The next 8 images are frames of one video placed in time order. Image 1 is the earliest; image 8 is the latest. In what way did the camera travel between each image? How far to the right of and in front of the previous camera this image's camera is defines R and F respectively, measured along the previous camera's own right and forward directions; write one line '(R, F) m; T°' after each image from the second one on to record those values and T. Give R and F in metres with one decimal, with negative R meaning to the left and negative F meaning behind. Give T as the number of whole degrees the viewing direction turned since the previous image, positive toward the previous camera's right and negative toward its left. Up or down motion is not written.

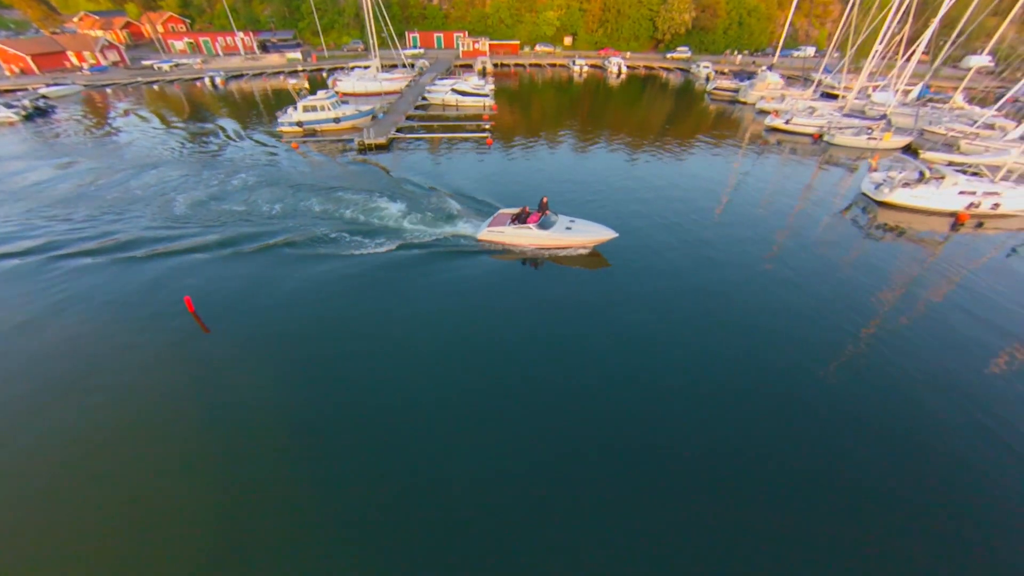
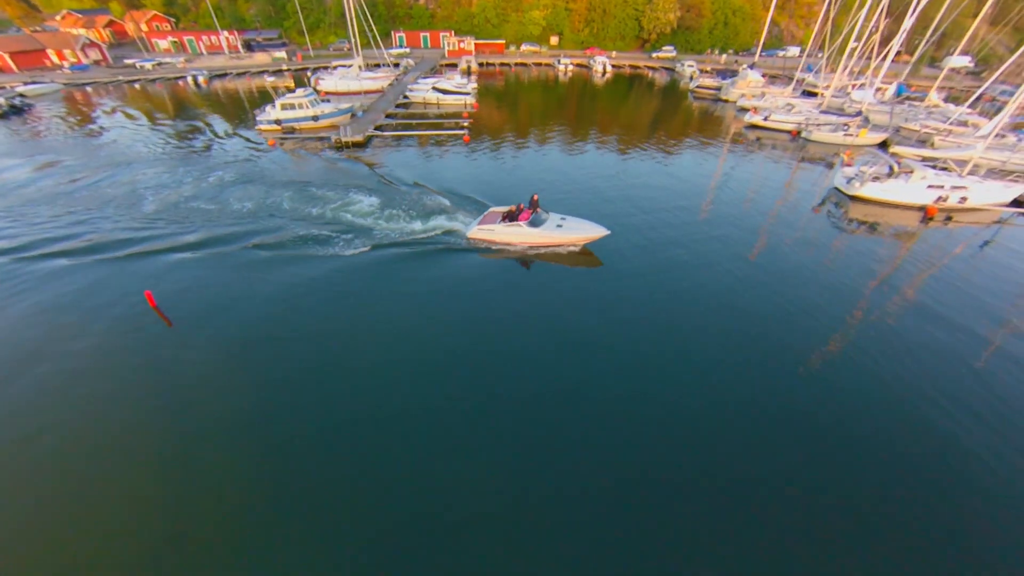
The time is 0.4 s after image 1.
(+0.8, +0.1) m; +1°
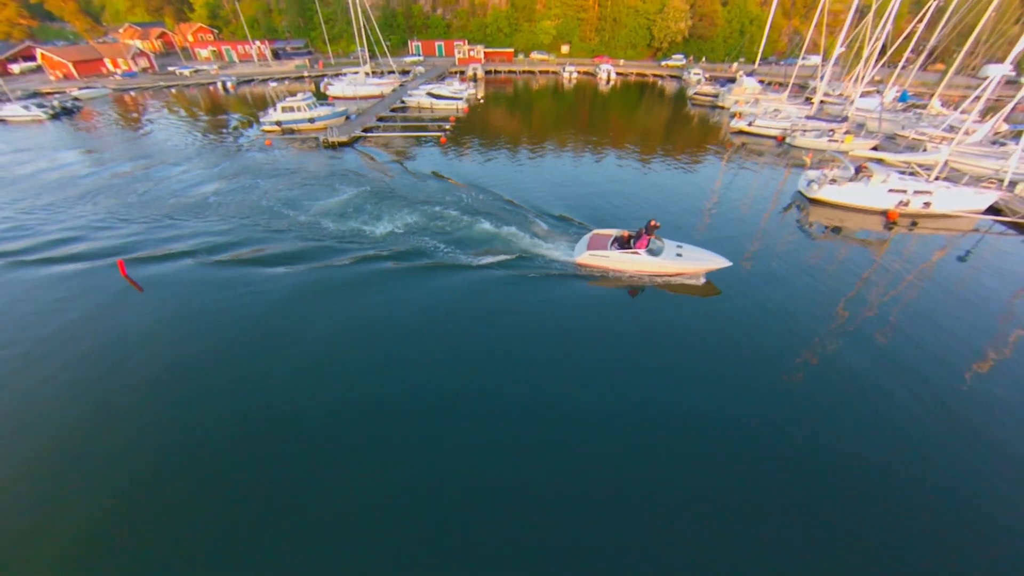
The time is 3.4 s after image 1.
(+3.1, -0.3) m; -4°
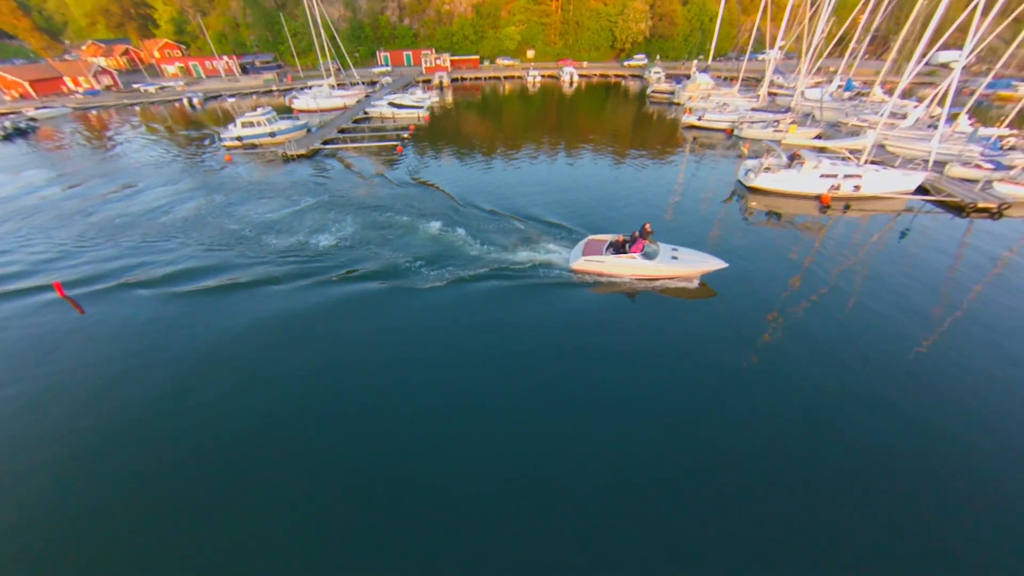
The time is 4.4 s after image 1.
(+1.5, -0.3) m; +1°
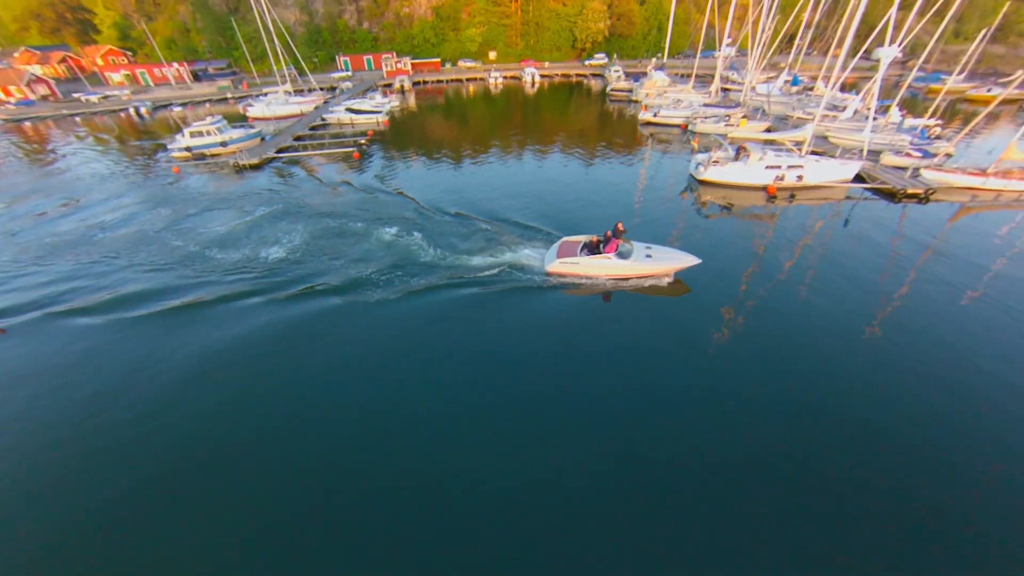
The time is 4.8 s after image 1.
(+0.7, 0.0) m; +3°
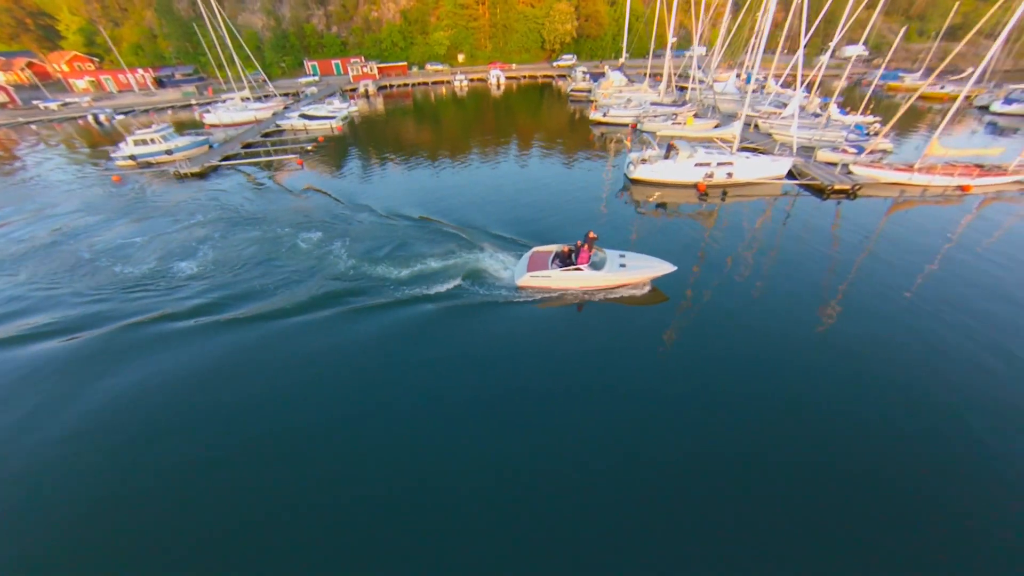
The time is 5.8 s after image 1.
(+2.4, +0.2) m; +1°
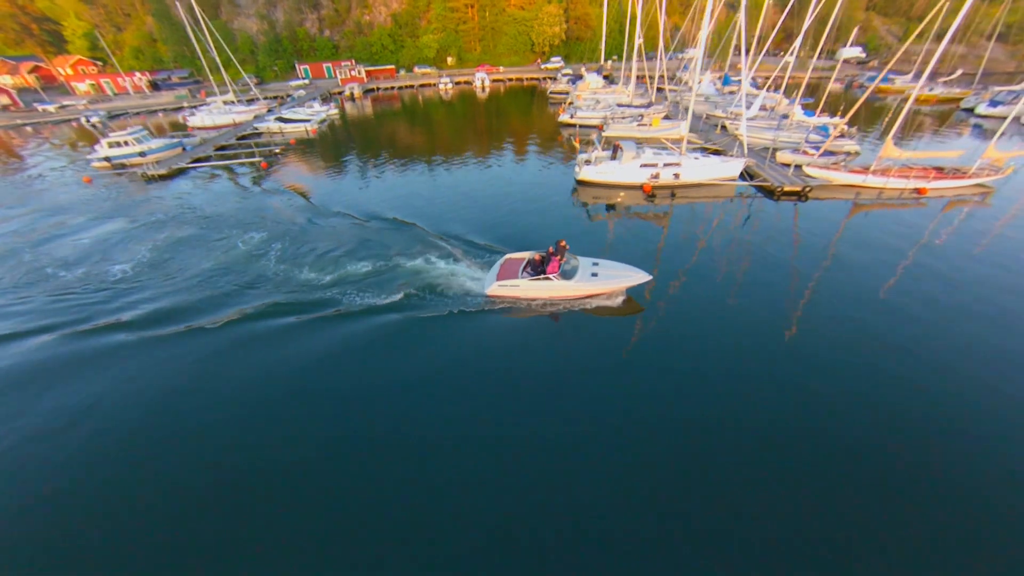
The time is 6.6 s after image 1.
(+2.6, +0.3) m; -1°
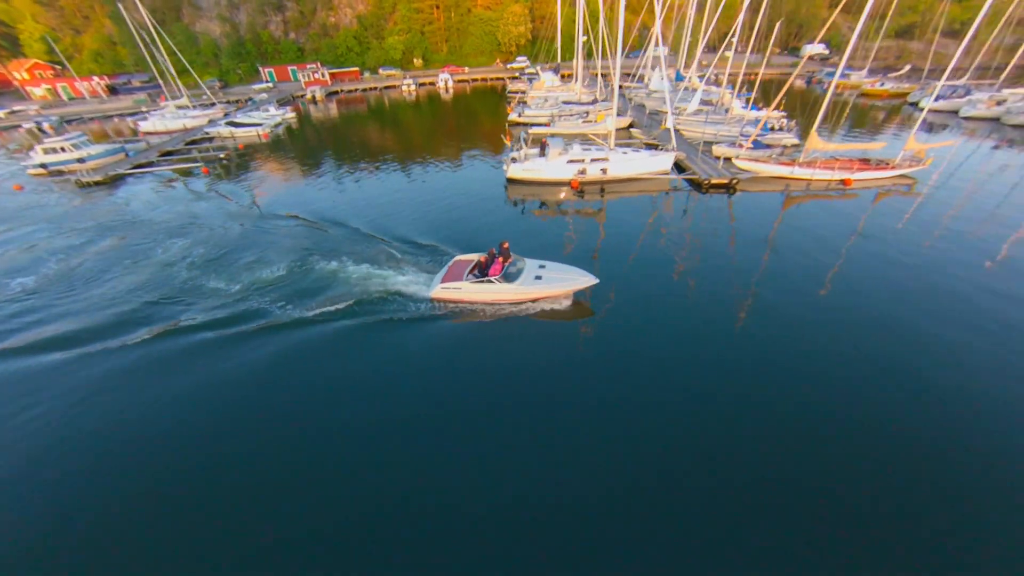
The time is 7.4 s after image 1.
(+2.3, +0.3) m; +1°
